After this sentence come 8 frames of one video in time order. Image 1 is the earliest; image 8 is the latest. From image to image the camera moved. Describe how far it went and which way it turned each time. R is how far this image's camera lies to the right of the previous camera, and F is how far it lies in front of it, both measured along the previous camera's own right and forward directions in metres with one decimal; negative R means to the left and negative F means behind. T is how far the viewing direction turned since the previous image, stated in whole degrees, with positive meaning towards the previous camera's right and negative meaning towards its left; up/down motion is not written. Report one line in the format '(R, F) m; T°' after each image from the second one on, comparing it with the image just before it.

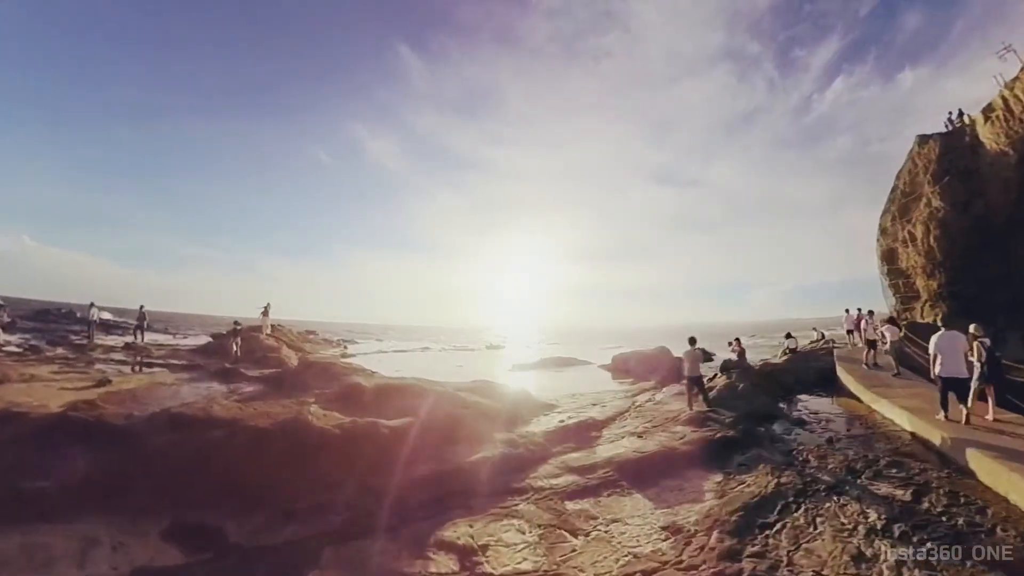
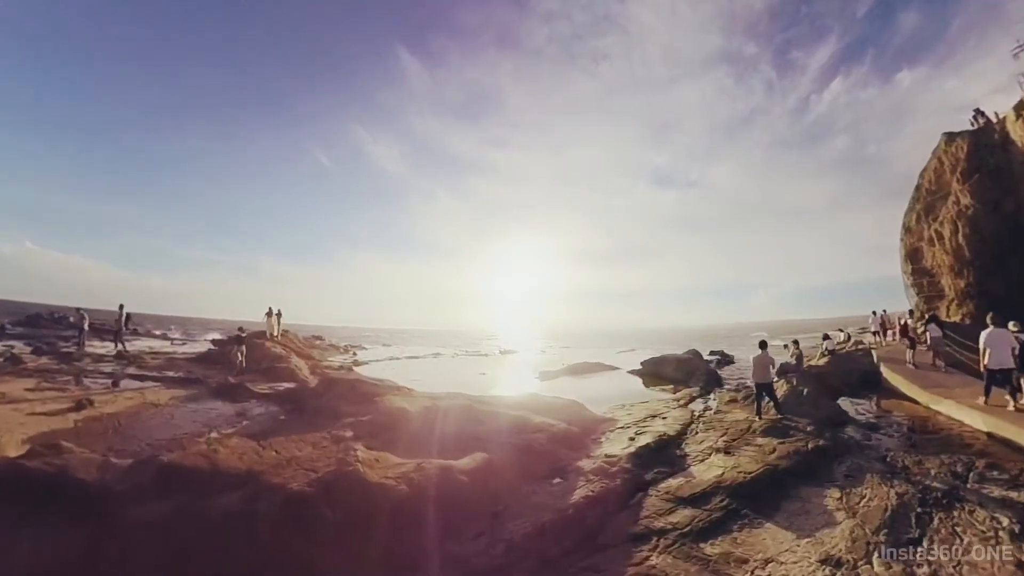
(-1.4, +2.1) m; 0°
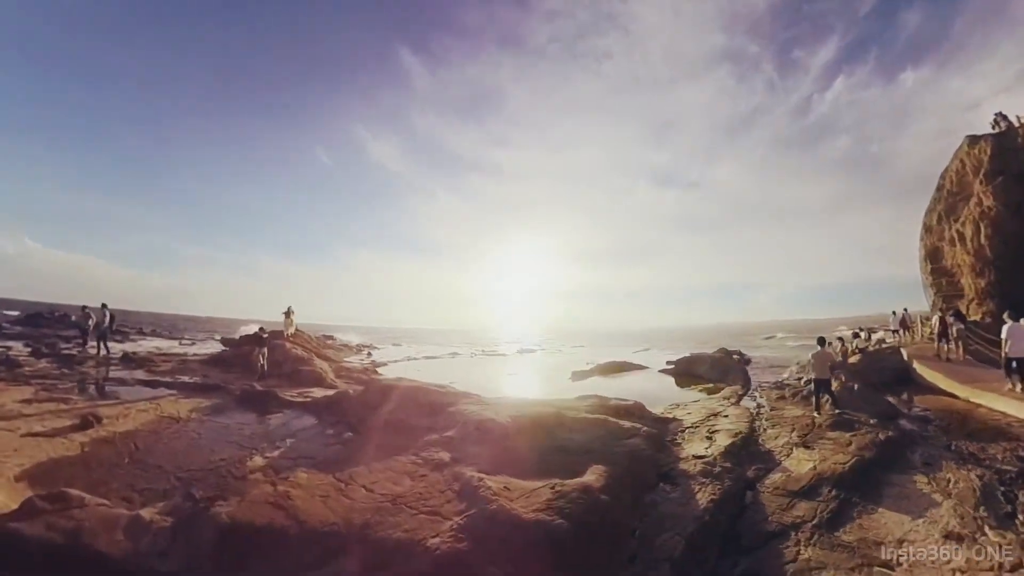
(-1.6, +1.7) m; 0°
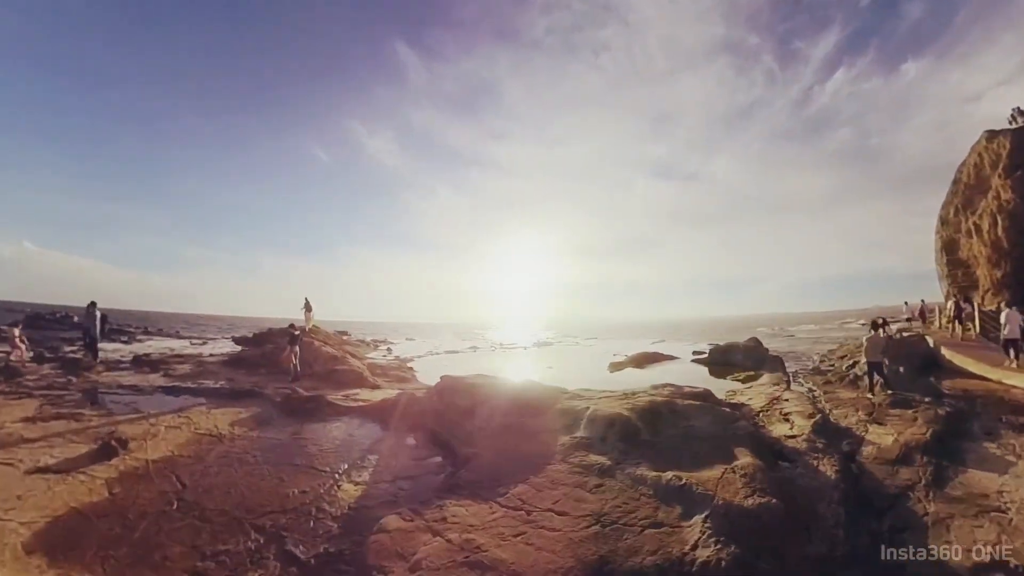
(-1.8, +1.8) m; 0°
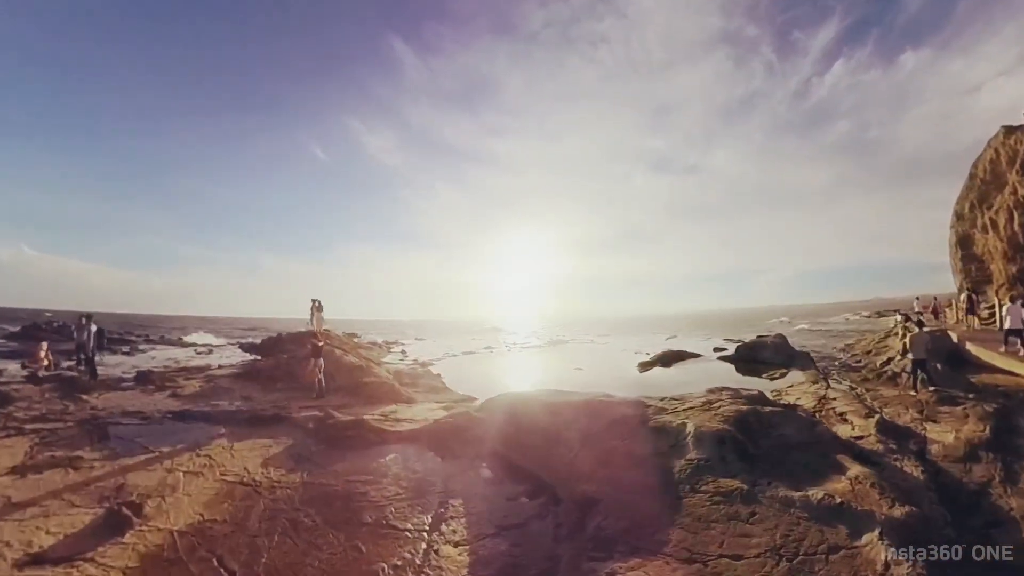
(-1.2, +1.5) m; 0°
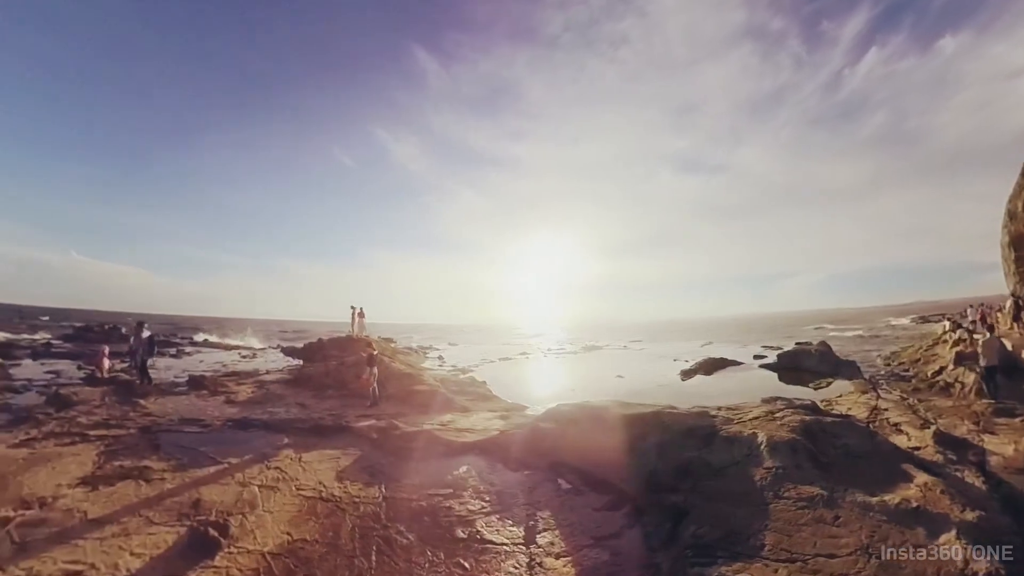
(-0.9, +0.5) m; -3°
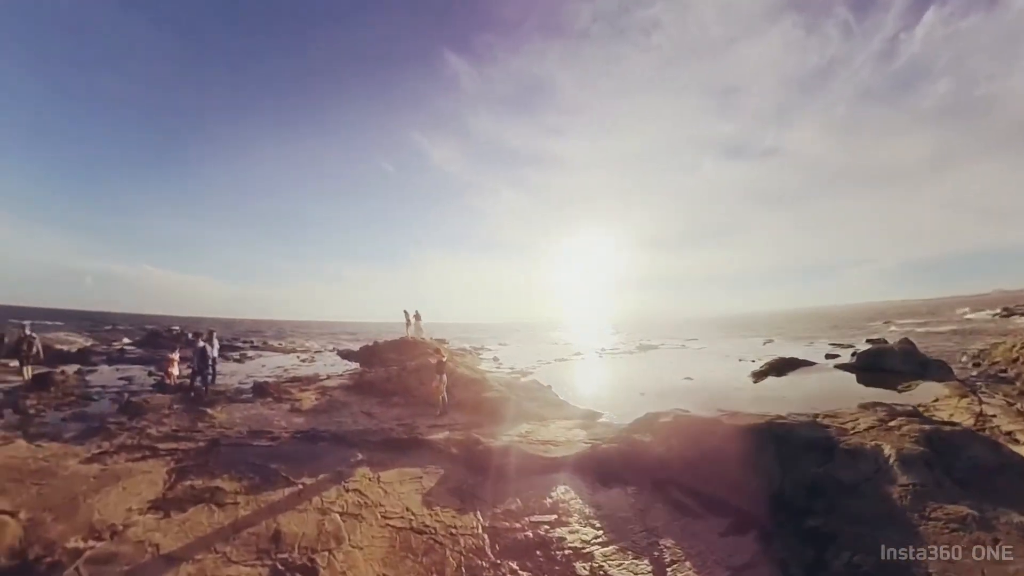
(-0.8, +0.9) m; -5°
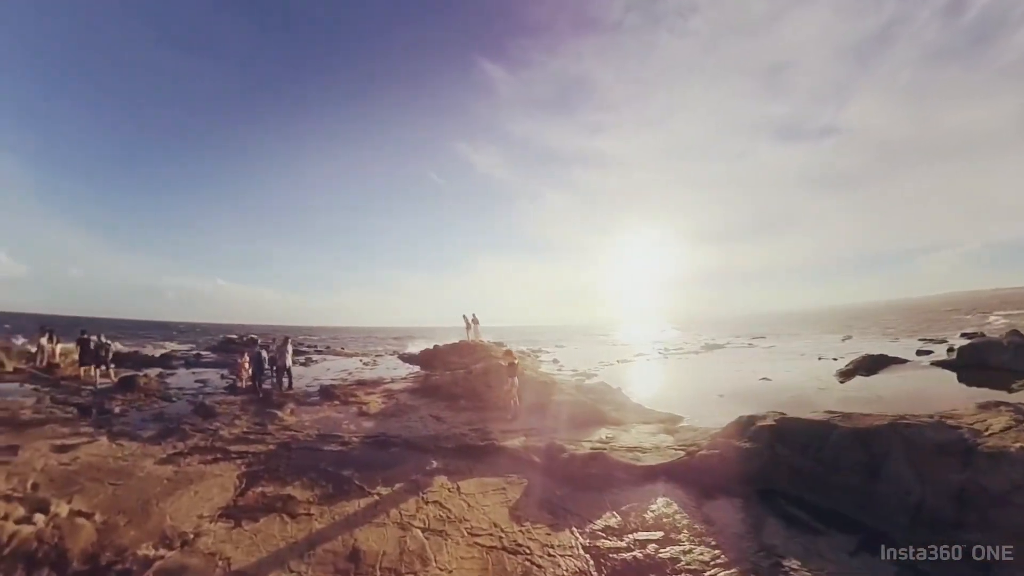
(-0.5, +0.7) m; -6°
